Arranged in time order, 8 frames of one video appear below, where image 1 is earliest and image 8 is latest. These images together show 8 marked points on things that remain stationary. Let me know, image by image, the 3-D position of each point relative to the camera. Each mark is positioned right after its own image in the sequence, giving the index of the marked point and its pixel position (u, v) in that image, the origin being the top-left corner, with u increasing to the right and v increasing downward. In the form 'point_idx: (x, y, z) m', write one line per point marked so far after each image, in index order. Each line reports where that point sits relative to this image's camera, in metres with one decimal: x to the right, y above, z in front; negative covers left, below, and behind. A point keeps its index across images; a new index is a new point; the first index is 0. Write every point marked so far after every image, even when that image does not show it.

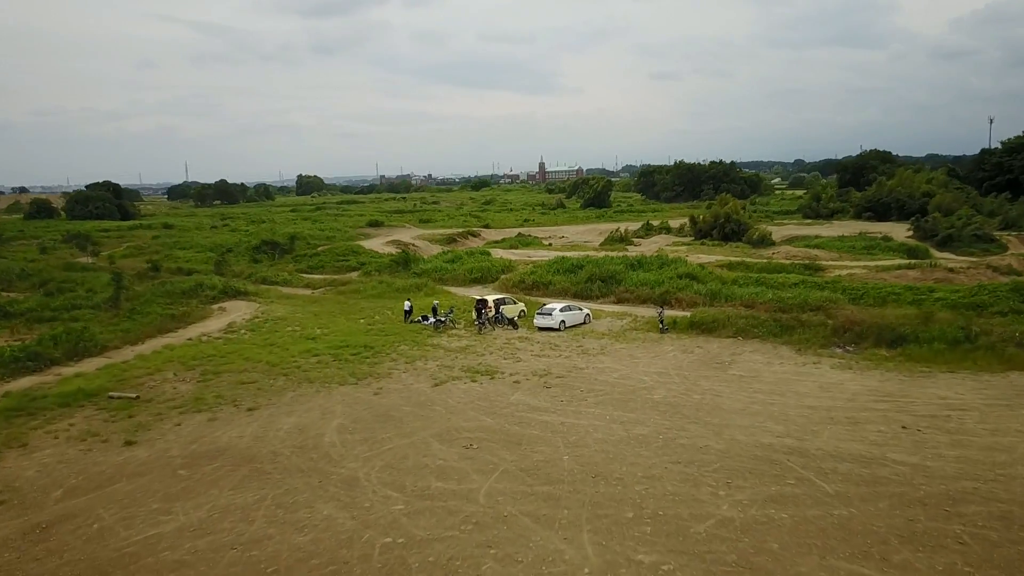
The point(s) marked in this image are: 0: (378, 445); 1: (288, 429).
0: (-3.0, -3.5, +16.2) m
1: (-5.4, -3.4, +17.4) m
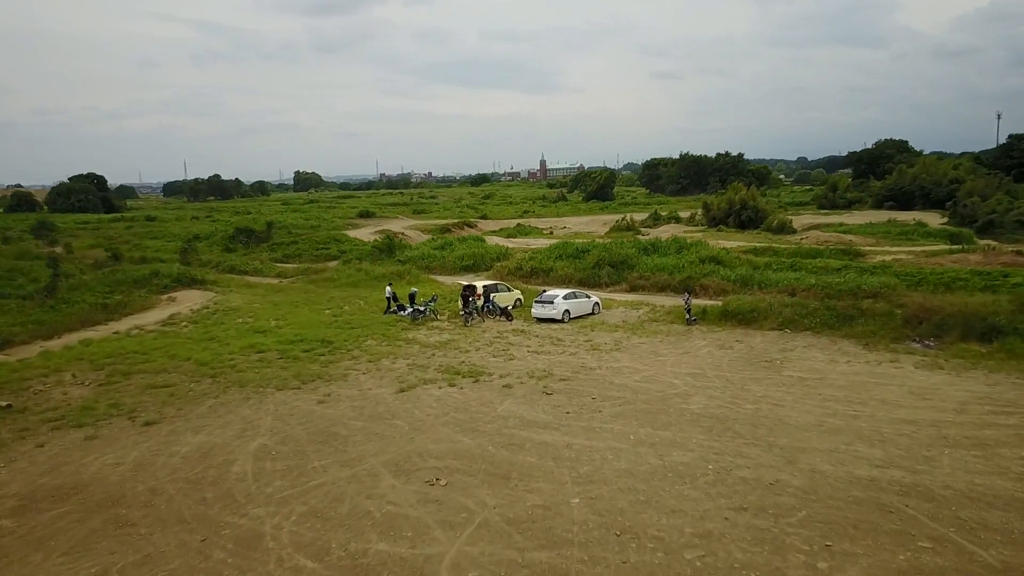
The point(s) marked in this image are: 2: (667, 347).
0: (-3.2, -3.0, +11.4) m
1: (-5.6, -2.9, +12.5) m
2: (+4.0, -1.6, +18.8) m
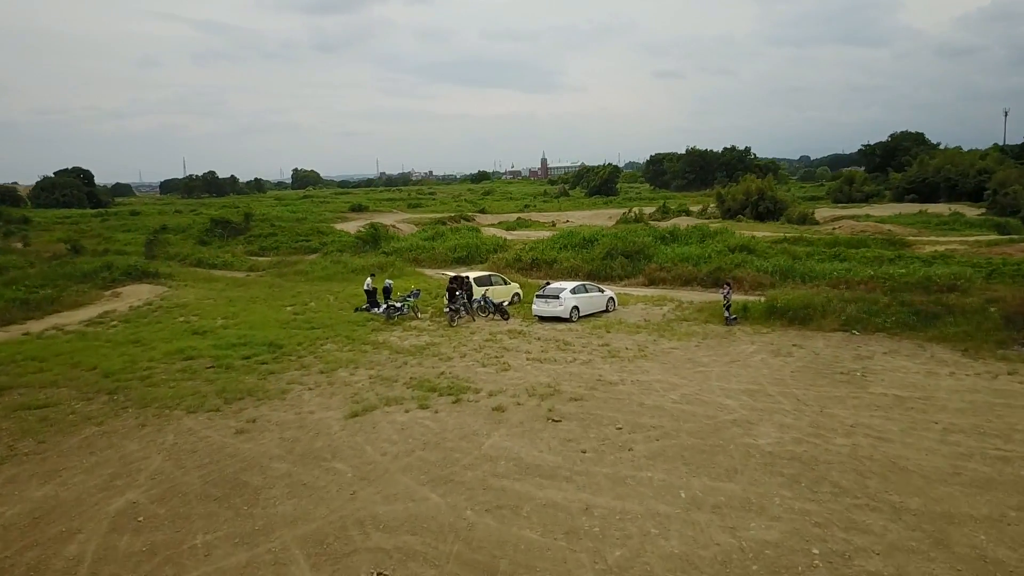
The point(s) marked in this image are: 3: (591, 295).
0: (-3.4, -2.8, +7.2) m
1: (-5.8, -2.7, +8.3) m
2: (+3.9, -1.3, +14.6) m
3: (+2.1, -0.2, +18.9) m
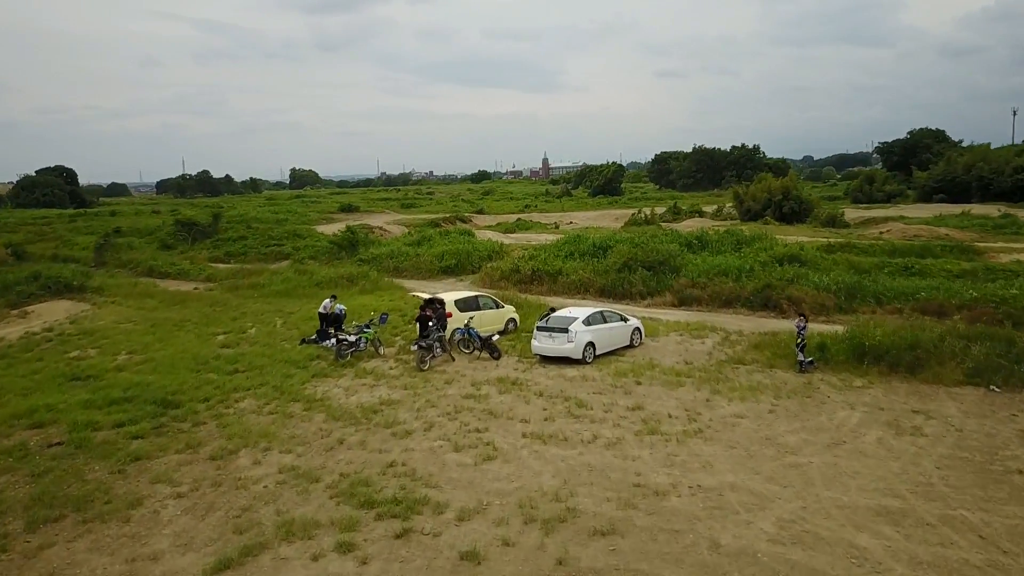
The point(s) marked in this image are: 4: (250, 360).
0: (-3.5, -3.3, +2.4) m
1: (-5.9, -3.2, +3.5) m
2: (+3.8, -1.9, +9.7) m
3: (+1.9, -0.7, +14.1) m
4: (-5.4, -1.4, +14.8) m
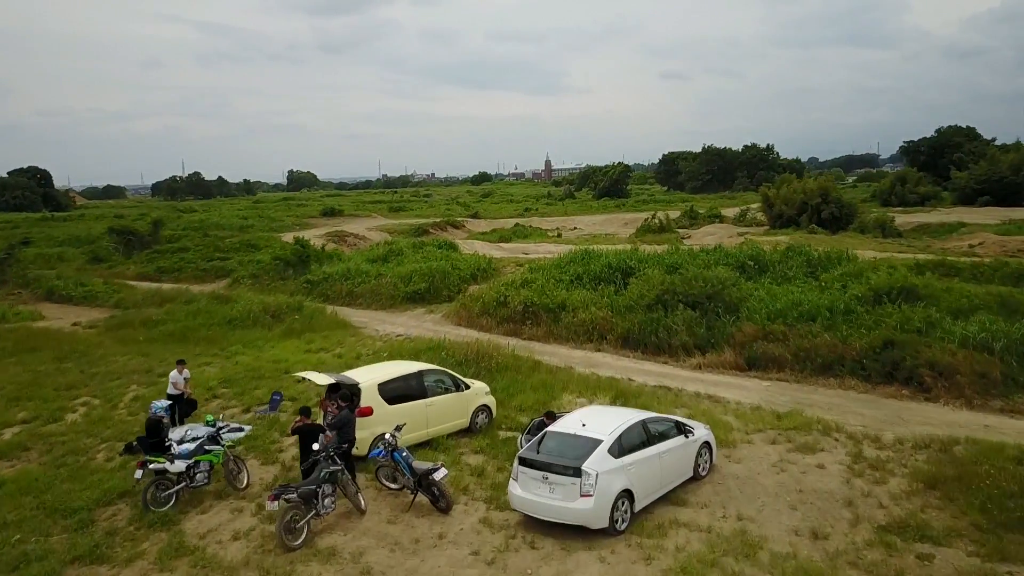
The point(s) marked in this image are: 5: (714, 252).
0: (-4.0, -4.2, -4.3) m
1: (-6.4, -4.1, -3.1) m
2: (+3.4, -2.8, +3.1) m
3: (+1.5, -1.7, +7.5) m
4: (-5.8, -2.4, +8.2) m
5: (+5.3, +0.9, +18.9) m
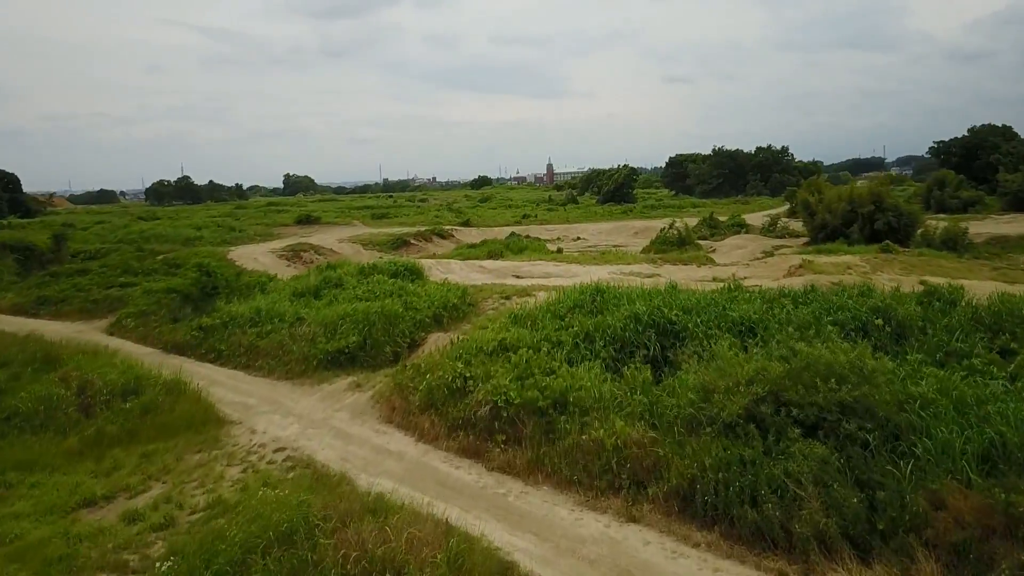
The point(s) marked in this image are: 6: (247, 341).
0: (-4.6, -5.2, -11.4) m
1: (-6.9, -5.1, -10.2) m
2: (+2.8, -3.8, -4.1) m
3: (+1.0, -2.7, +0.3) m
4: (-6.3, -3.4, +1.1) m
5: (+4.8, -0.2, +11.7) m
6: (-5.7, -1.0, +15.7) m
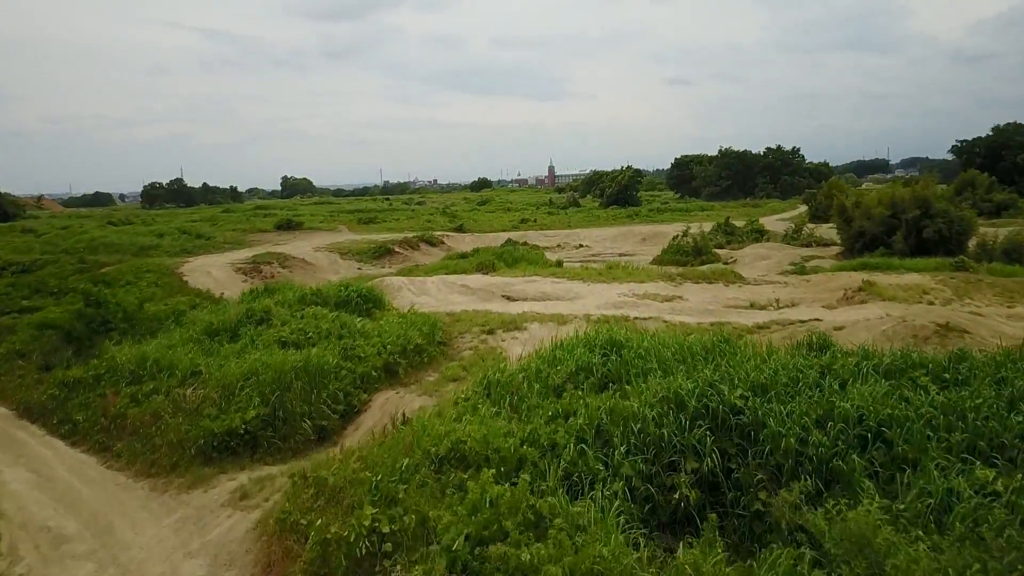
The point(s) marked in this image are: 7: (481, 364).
0: (-5.0, -5.8, -16.0) m
1: (-7.4, -5.7, -14.8) m
2: (+2.4, -4.4, -8.7) m
3: (+0.6, -3.3, -4.2) m
4: (-6.7, -4.1, -3.5) m
5: (+4.4, -0.9, +7.2) m
6: (-6.1, -1.7, +11.2) m
7: (-0.5, -1.1, +13.3) m
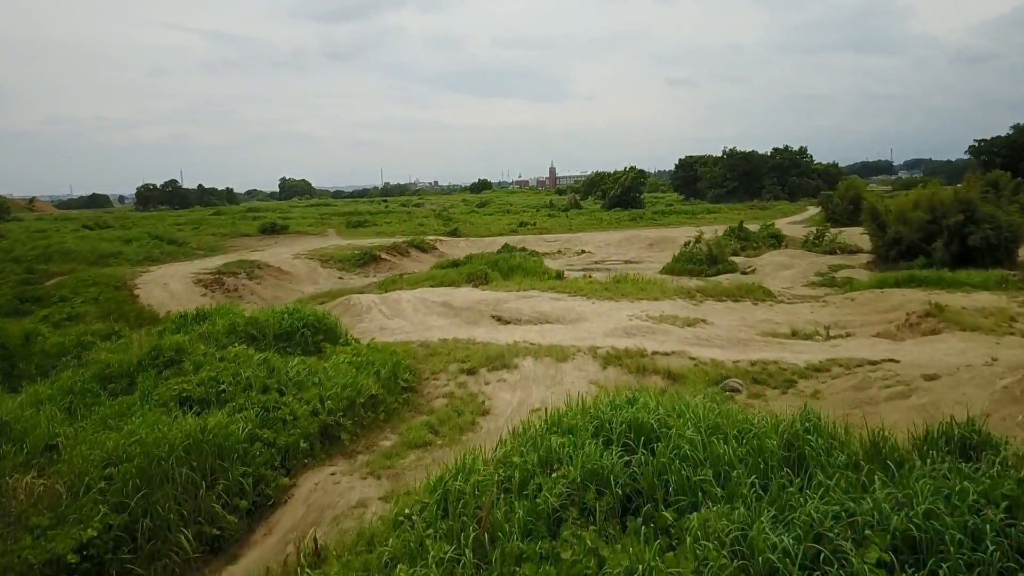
0: (-5.3, -6.2, -19.3) m
1: (-7.6, -6.1, -18.1) m
2: (+2.1, -4.9, -12.0) m
3: (+0.3, -3.8, -7.5) m
4: (-7.0, -4.5, -6.8) m
5: (+4.2, -1.4, +3.8) m
6: (-6.3, -2.2, +7.9) m
7: (-0.8, -1.6, +10.0) m
